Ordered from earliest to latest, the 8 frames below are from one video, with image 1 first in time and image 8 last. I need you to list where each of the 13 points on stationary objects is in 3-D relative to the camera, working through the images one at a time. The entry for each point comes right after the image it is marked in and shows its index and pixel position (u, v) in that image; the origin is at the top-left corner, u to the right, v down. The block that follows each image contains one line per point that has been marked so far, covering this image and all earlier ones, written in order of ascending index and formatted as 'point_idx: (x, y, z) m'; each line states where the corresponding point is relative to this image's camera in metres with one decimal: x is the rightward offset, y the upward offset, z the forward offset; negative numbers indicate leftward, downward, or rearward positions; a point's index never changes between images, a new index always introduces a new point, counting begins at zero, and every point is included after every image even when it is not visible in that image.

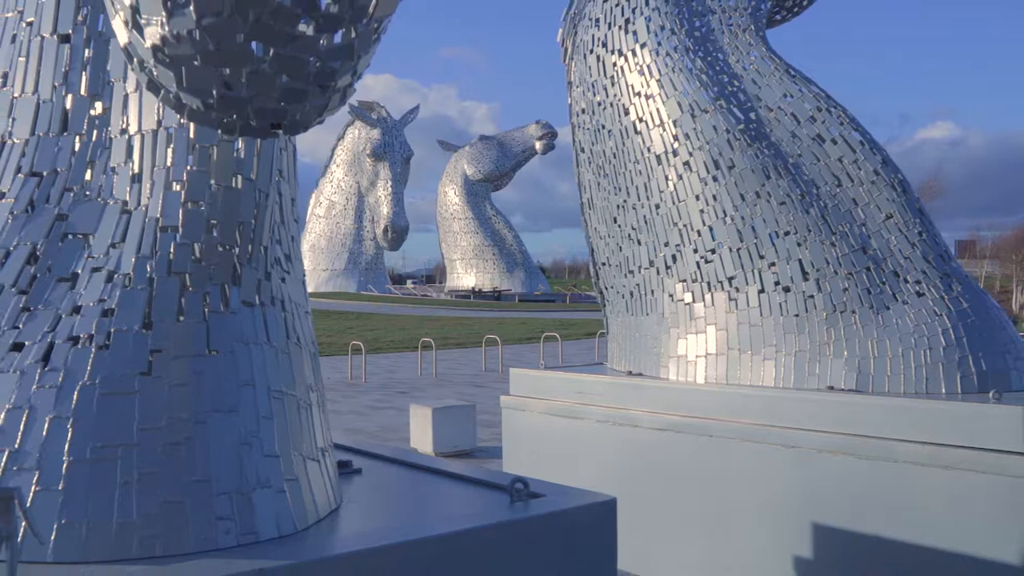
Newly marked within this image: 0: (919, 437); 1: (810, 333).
0: (+1.1, -0.4, +3.1) m
1: (+0.9, -0.1, +3.7) m
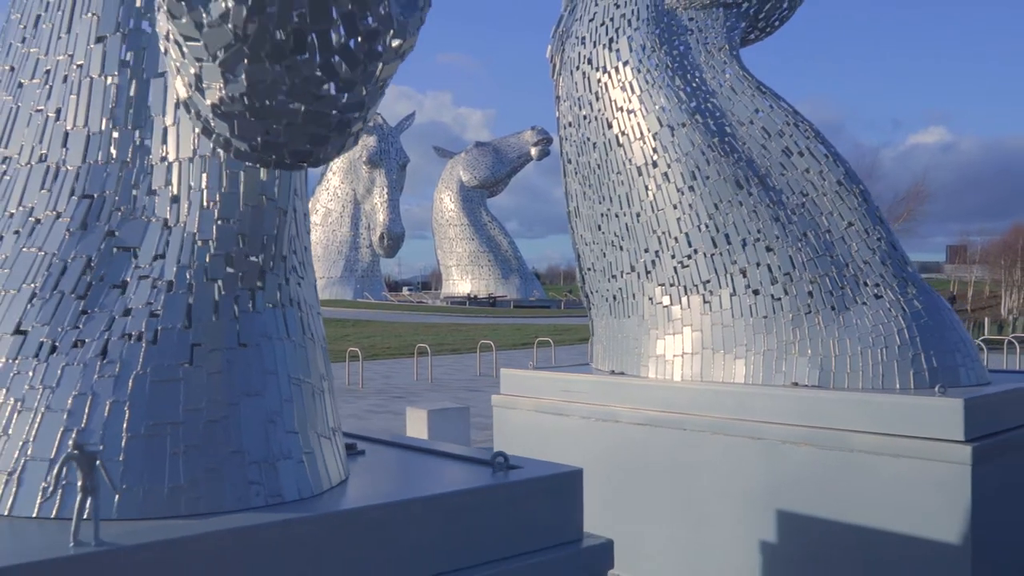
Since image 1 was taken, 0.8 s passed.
0: (+1.0, -0.4, +3.4) m
1: (+0.9, -0.1, +3.9) m
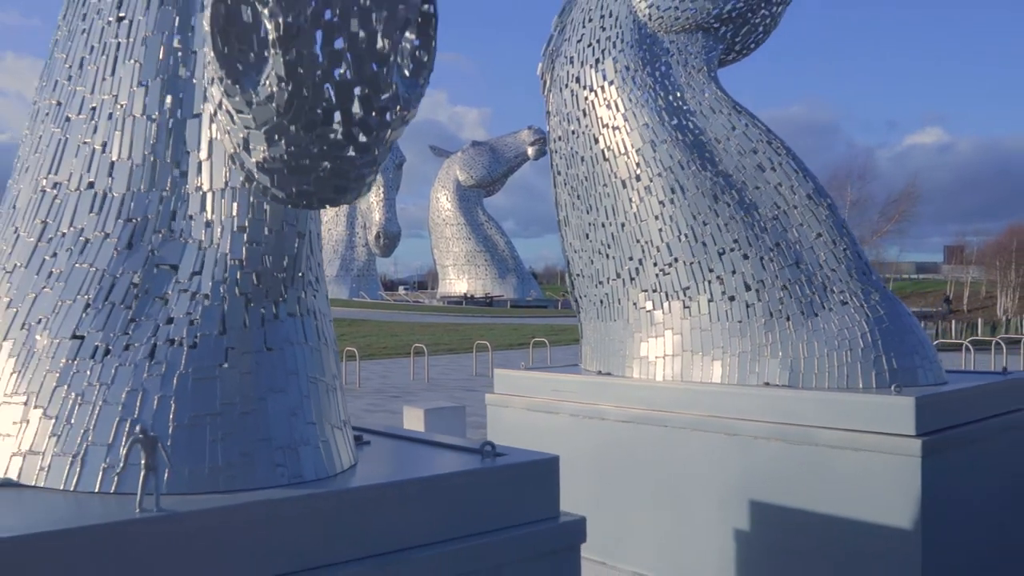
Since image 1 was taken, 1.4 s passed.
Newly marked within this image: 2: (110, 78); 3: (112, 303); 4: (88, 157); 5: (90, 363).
0: (+1.0, -0.4, +3.7) m
1: (+0.9, -0.2, +4.2) m
2: (-0.8, +0.4, +2.3) m
3: (-0.7, 0.0, +2.1) m
4: (-0.8, +0.3, +2.2) m
5: (-0.7, -0.1, +2.1) m
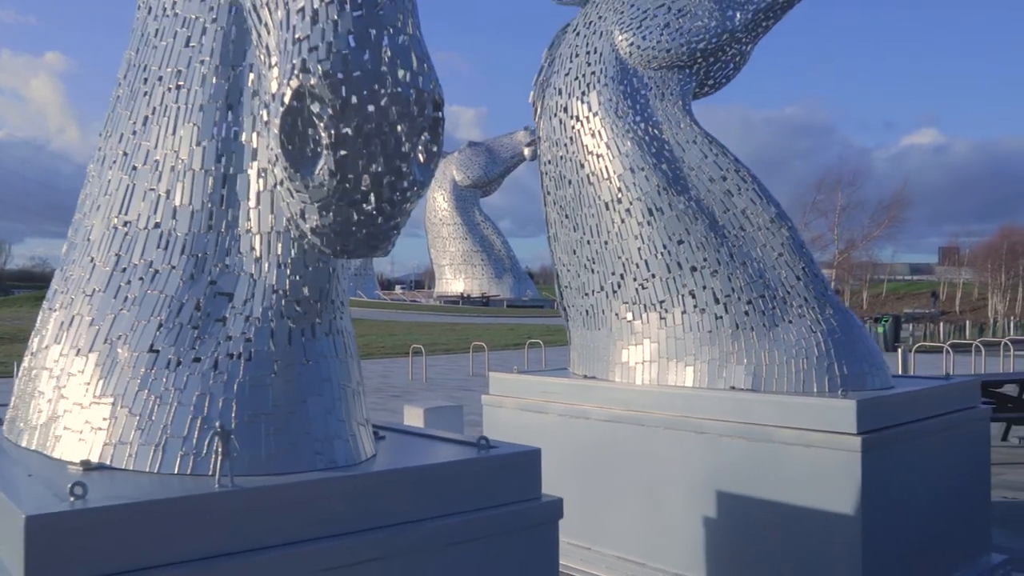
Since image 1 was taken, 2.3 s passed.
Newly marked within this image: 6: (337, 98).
0: (+1.0, -0.5, +4.2) m
1: (+0.8, -0.2, +4.7) m
2: (-0.8, +0.4, +2.7) m
3: (-0.7, -0.1, +2.6) m
4: (-0.8, +0.2, +2.7) m
5: (-0.7, -0.2, +2.6) m
6: (-0.3, +0.3, +1.9) m
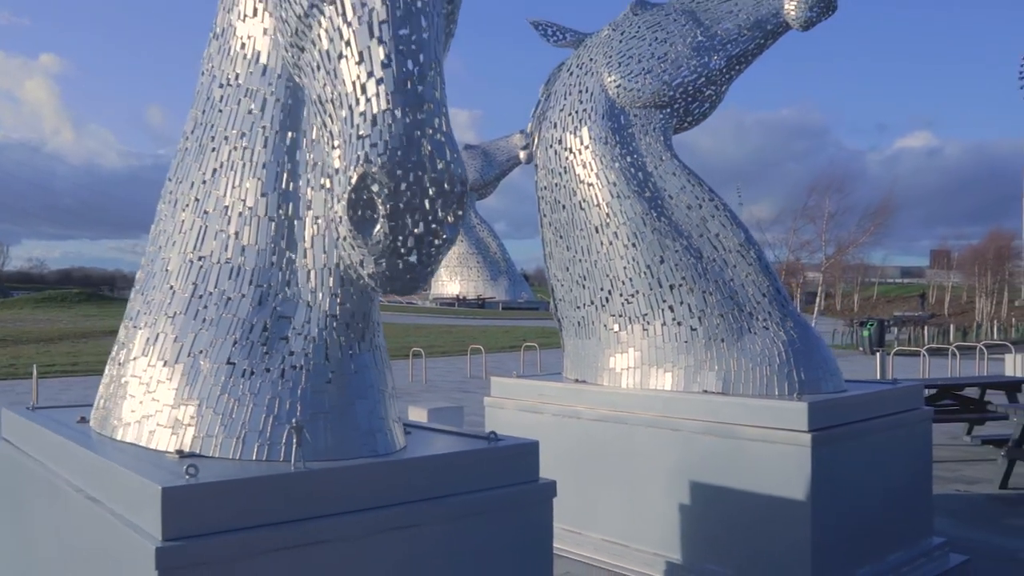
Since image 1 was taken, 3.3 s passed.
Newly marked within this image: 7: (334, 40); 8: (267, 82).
0: (+1.0, -0.5, +4.8) m
1: (+0.8, -0.3, +5.4) m
2: (-0.8, +0.3, +3.4) m
3: (-0.7, -0.1, +3.2) m
4: (-0.8, +0.1, +3.4) m
5: (-0.7, -0.2, +3.2) m
6: (-0.3, +0.2, +2.5) m
7: (-0.4, +0.6, +2.6) m
8: (-0.7, +0.6, +3.4) m
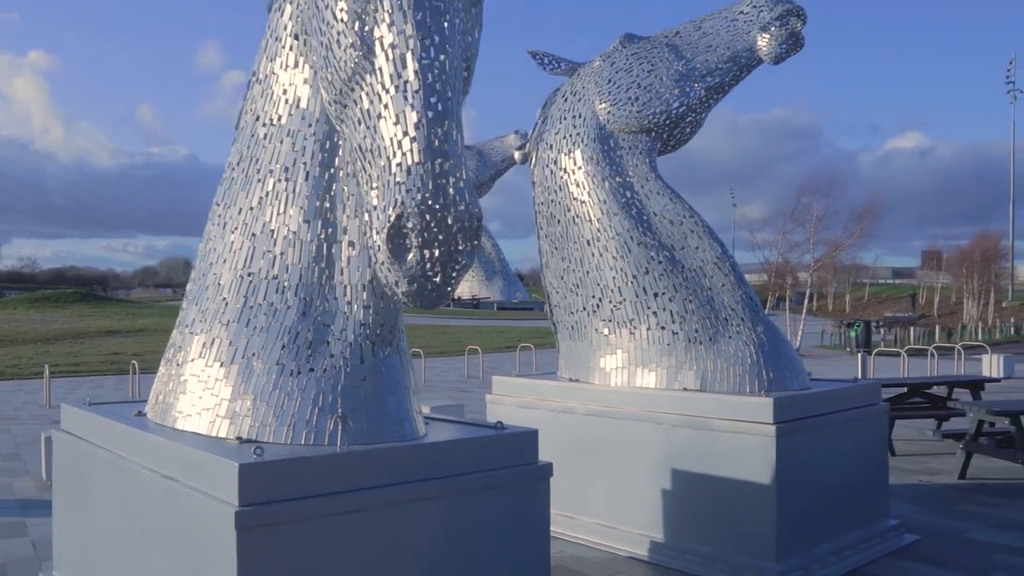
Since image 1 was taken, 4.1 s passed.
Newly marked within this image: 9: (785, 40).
0: (+1.0, -0.6, +5.4) m
1: (+0.8, -0.3, +6.0) m
2: (-0.8, +0.2, +4.0) m
3: (-0.7, -0.2, +3.9) m
4: (-0.8, +0.1, +4.0) m
5: (-0.7, -0.3, +3.8) m
6: (-0.2, +0.2, +3.2) m
7: (-0.4, +0.5, +3.2) m
8: (-0.7, +0.6, +4.0) m
9: (+1.5, +1.3, +6.2) m
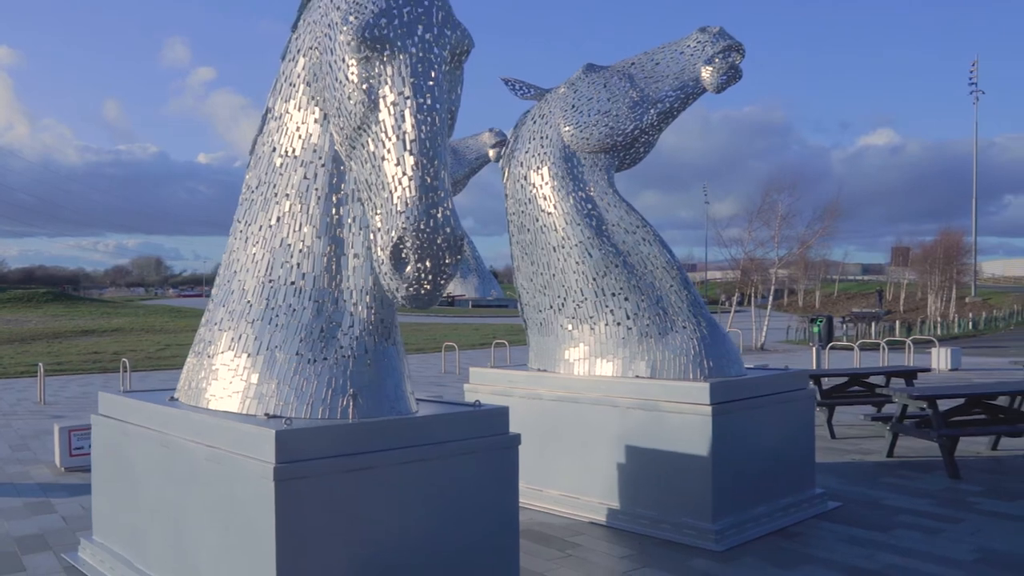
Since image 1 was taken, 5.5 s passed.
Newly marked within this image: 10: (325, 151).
0: (+0.9, -0.6, +6.3) m
1: (+0.7, -0.3, +6.9) m
2: (-0.9, +0.2, +4.9) m
3: (-0.8, -0.2, +4.7) m
4: (-0.9, +0.1, +4.8) m
5: (-0.8, -0.3, +4.7) m
6: (-0.3, +0.2, +4.0) m
7: (-0.5, +0.5, +4.1) m
8: (-0.8, +0.5, +4.8) m
9: (+1.3, +1.3, +7.1) m
10: (-0.8, +0.6, +4.7) m
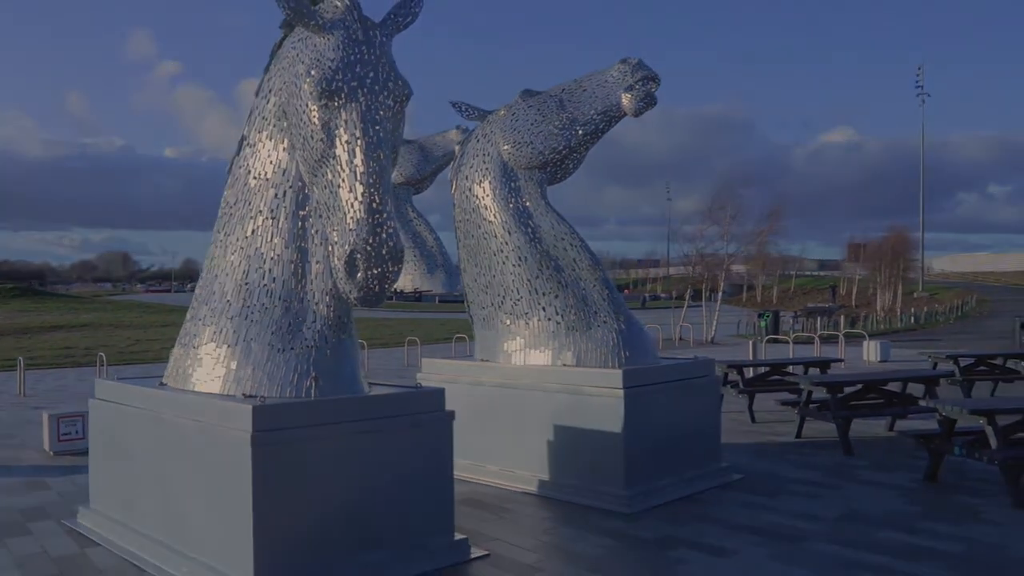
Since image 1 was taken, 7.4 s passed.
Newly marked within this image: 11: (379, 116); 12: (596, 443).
0: (+0.5, -0.6, +7.3) m
1: (+0.3, -0.3, +7.9) m
2: (-1.2, +0.2, +5.8) m
3: (-1.1, -0.2, +5.7) m
4: (-1.2, +0.1, +5.8) m
5: (-1.1, -0.3, +5.6) m
6: (-0.6, +0.2, +5.0) m
7: (-0.8, +0.5, +5.1) m
8: (-1.1, +0.5, +5.8) m
9: (+0.9, +1.3, +8.1) m
10: (-1.1, +0.5, +5.7) m
11: (-0.6, +0.8, +5.1) m
12: (+0.5, -1.0, +7.2) m
